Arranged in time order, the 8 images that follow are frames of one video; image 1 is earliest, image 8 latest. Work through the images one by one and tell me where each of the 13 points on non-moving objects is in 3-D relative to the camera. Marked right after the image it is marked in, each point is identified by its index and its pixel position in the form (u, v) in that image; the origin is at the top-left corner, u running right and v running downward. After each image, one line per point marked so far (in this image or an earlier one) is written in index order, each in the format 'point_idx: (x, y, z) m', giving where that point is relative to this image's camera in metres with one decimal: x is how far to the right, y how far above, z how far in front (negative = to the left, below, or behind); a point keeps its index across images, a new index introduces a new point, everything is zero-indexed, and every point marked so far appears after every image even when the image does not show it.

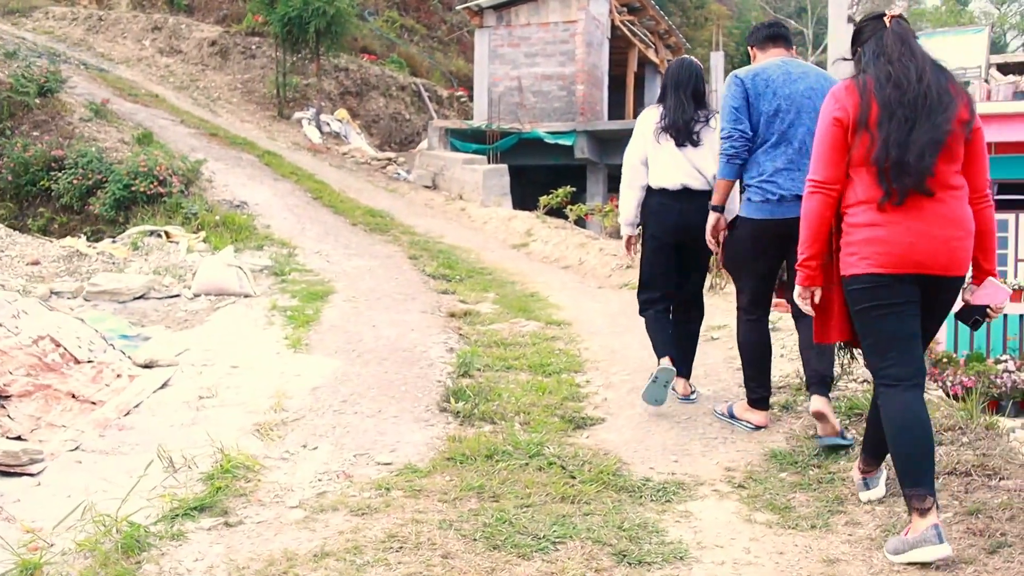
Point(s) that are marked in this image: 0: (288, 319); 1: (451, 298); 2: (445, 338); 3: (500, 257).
0: (-1.2, -0.2, +6.1) m
1: (-0.4, -0.1, +6.9) m
2: (-0.3, -0.2, +5.5) m
3: (-0.1, +0.2, +9.2) m
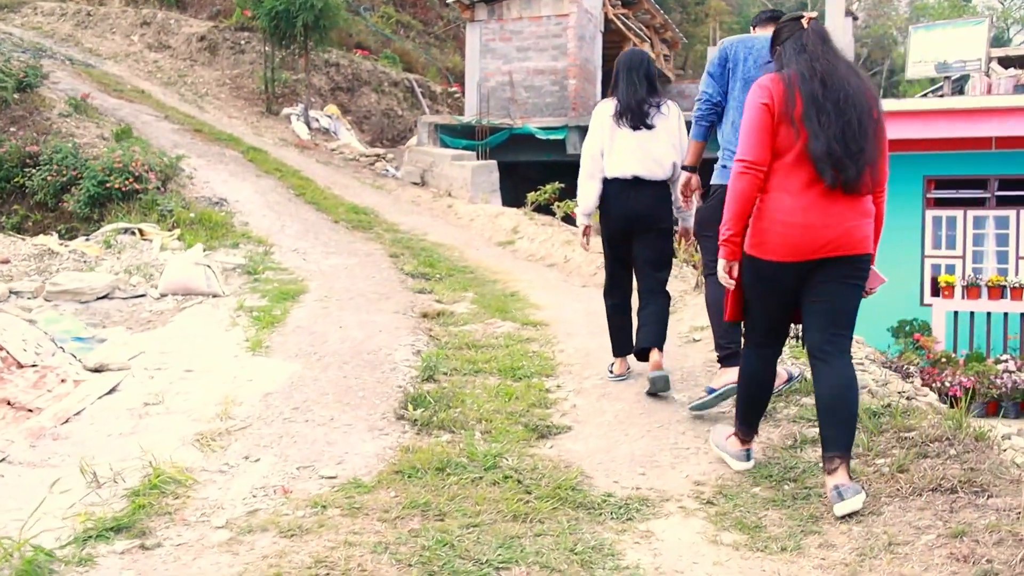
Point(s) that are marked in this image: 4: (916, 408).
0: (-1.3, -0.2, +5.8) m
1: (-0.5, -0.1, +6.7) m
2: (-0.4, -0.2, +5.3) m
3: (-0.2, +0.2, +9.0) m
4: (+1.3, -0.4, +3.8) m
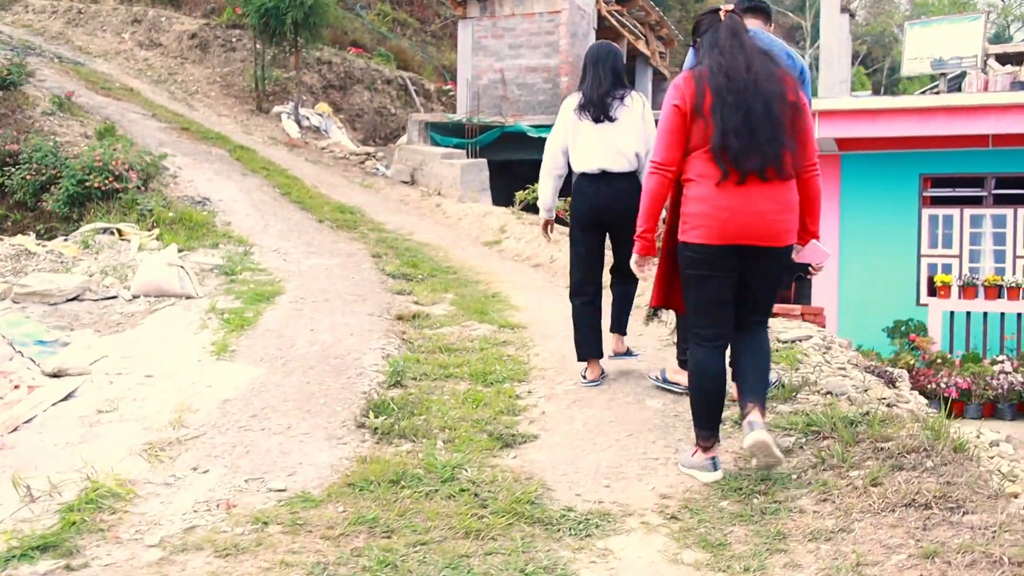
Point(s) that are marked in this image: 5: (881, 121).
0: (-1.4, -0.2, +5.7) m
1: (-0.6, -0.1, +6.5) m
2: (-0.5, -0.2, +5.1) m
3: (-0.3, +0.2, +8.8) m
4: (+1.2, -0.4, +3.6) m
5: (+3.1, +1.4, +9.7) m
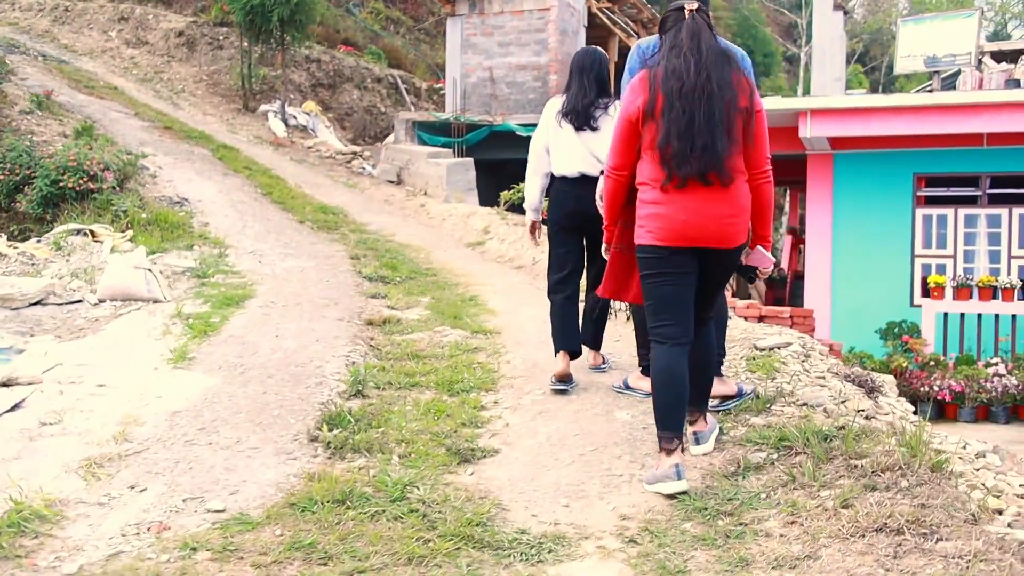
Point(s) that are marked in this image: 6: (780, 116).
0: (-1.5, -0.2, +5.5) m
1: (-0.7, -0.1, +6.4) m
2: (-0.7, -0.3, +5.0) m
3: (-0.5, +0.2, +8.6) m
4: (+1.1, -0.4, +3.4) m
5: (+2.9, +1.4, +9.5) m
6: (+2.3, +1.5, +10.4) m
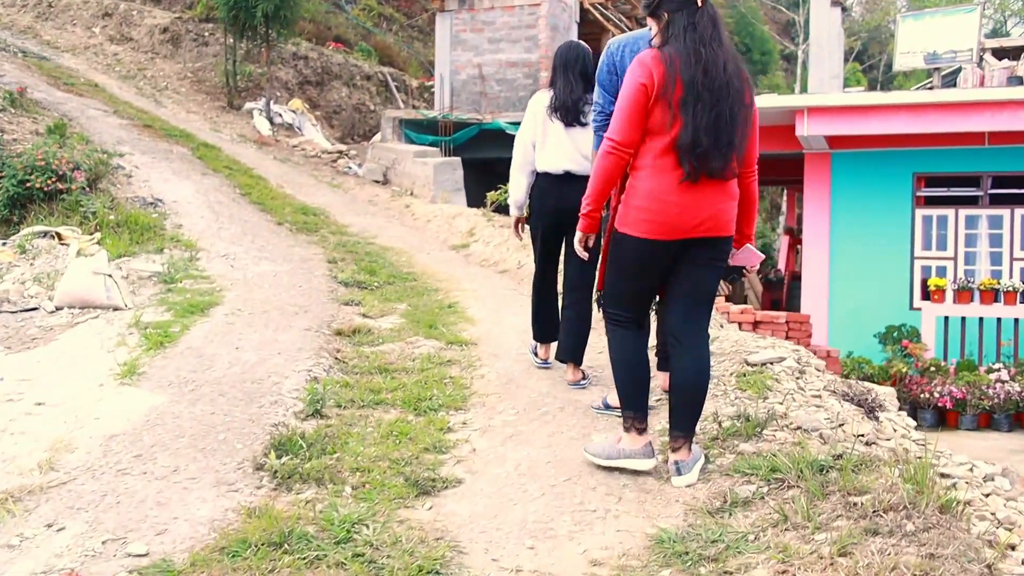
0: (-1.6, -0.2, +5.2) m
1: (-0.8, -0.1, +6.0) m
2: (-0.8, -0.3, +4.6) m
3: (-0.6, +0.2, +8.3) m
4: (+1.0, -0.5, +3.1) m
5: (+2.8, +1.3, +9.2) m
6: (+2.2, +1.5, +10.0) m
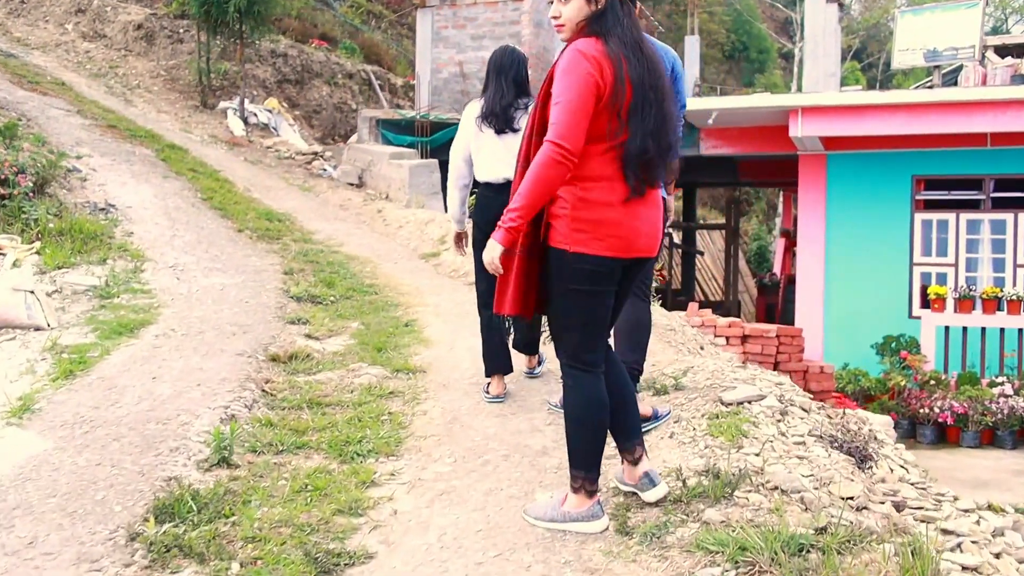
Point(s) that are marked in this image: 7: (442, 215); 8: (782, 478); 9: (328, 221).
0: (-1.8, -0.3, +4.6) m
1: (-1.0, -0.2, +5.5) m
2: (-1.0, -0.4, +4.1) m
3: (-0.8, +0.1, +7.8) m
4: (+0.8, -0.5, +2.6) m
5: (+2.6, +1.3, +8.7) m
6: (+2.1, +1.4, +9.5) m
7: (-0.6, +0.6, +9.6) m
8: (+0.7, -0.5, +3.0) m
9: (-1.5, +0.5, +9.5) m
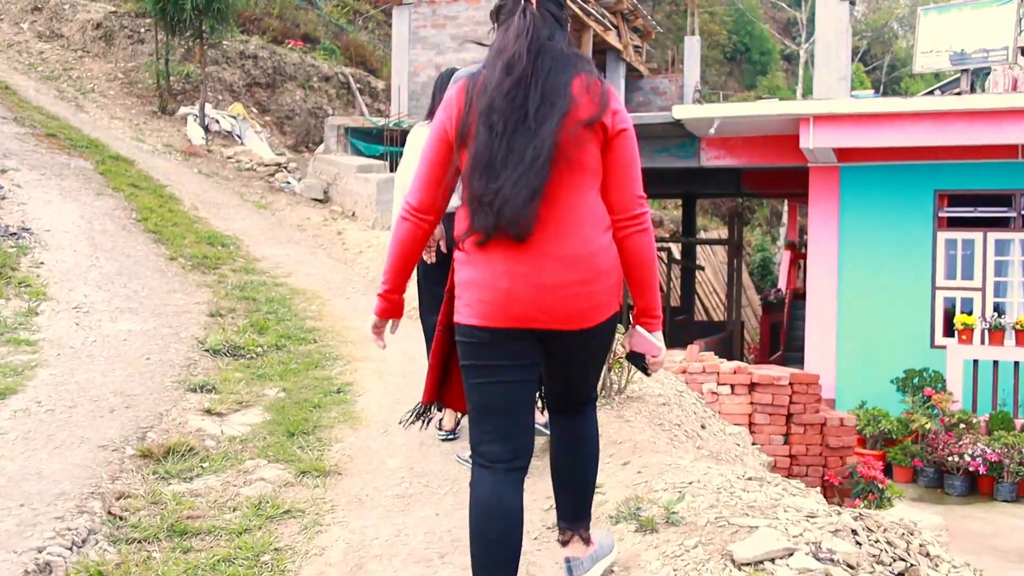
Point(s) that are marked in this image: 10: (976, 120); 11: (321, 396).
0: (-2.0, -0.5, +3.5) m
1: (-1.2, -0.4, +4.4) m
2: (-1.1, -0.6, +3.0) m
3: (-0.9, -0.1, +6.7) m
4: (+0.6, -0.8, +1.5) m
5: (+2.5, +1.0, +7.6) m
6: (+1.9, +1.2, +8.4) m
7: (-0.7, +0.4, +8.5) m
8: (+0.5, -0.7, +1.9) m
9: (-1.7, +0.3, +8.4) m
10: (+2.9, +1.0, +7.3) m
11: (-0.7, -0.4, +4.6) m
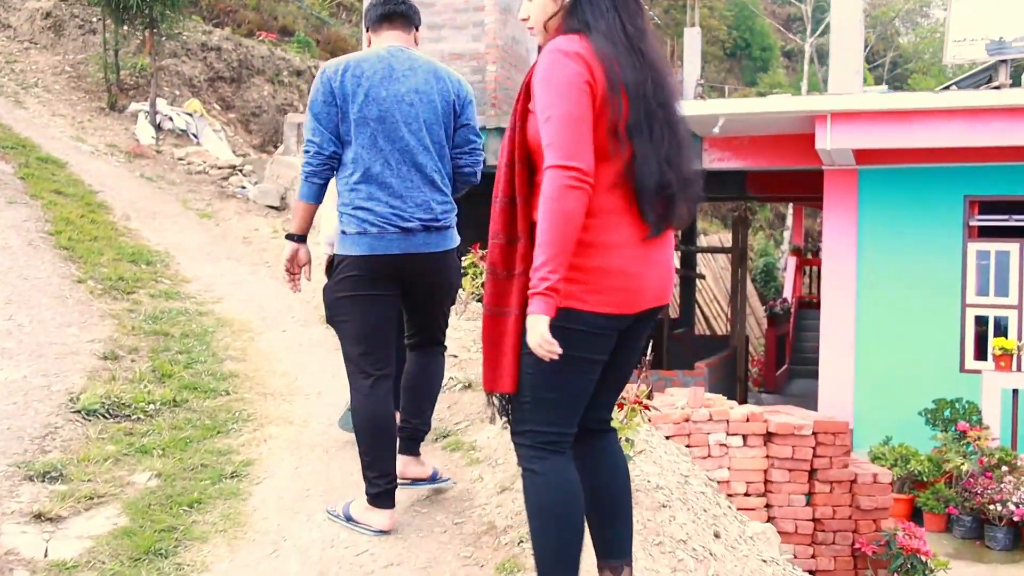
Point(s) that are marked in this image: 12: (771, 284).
0: (-2.1, -0.7, +2.4) m
1: (-1.3, -0.6, +3.2) m
2: (-1.3, -0.8, +1.8) m
3: (-1.1, -0.3, +5.5) m
4: (+0.5, -0.9, +0.3) m
5: (+2.3, +0.9, +6.4) m
6: (+1.7, +1.0, +7.3) m
7: (-0.9, +0.2, +7.3) m
8: (+0.4, -0.9, +0.7) m
9: (-1.8, +0.2, +7.2) m
10: (+2.8, +0.9, +6.1) m
11: (-0.9, -0.6, +3.5) m
12: (+4.0, +0.1, +18.0) m
